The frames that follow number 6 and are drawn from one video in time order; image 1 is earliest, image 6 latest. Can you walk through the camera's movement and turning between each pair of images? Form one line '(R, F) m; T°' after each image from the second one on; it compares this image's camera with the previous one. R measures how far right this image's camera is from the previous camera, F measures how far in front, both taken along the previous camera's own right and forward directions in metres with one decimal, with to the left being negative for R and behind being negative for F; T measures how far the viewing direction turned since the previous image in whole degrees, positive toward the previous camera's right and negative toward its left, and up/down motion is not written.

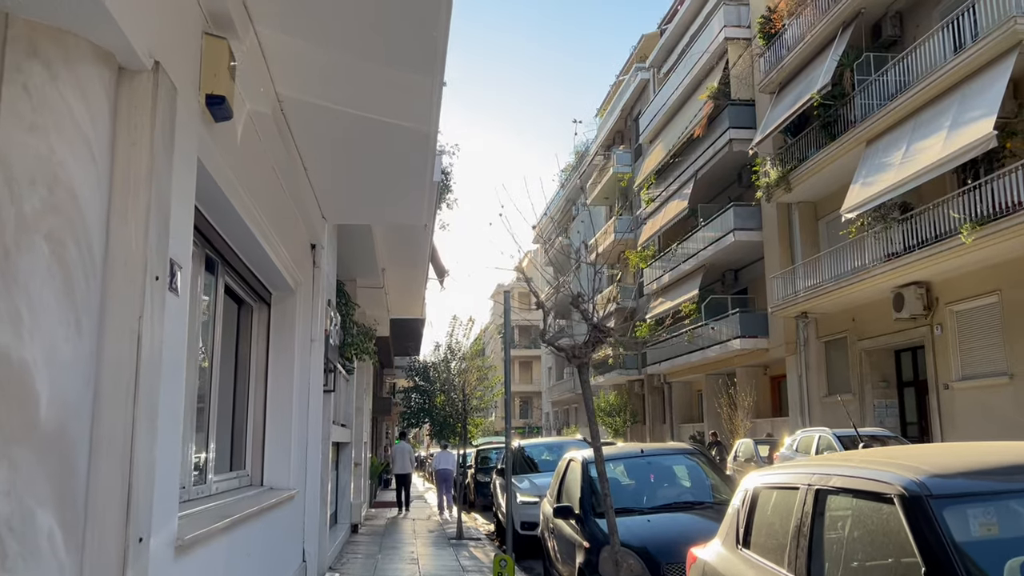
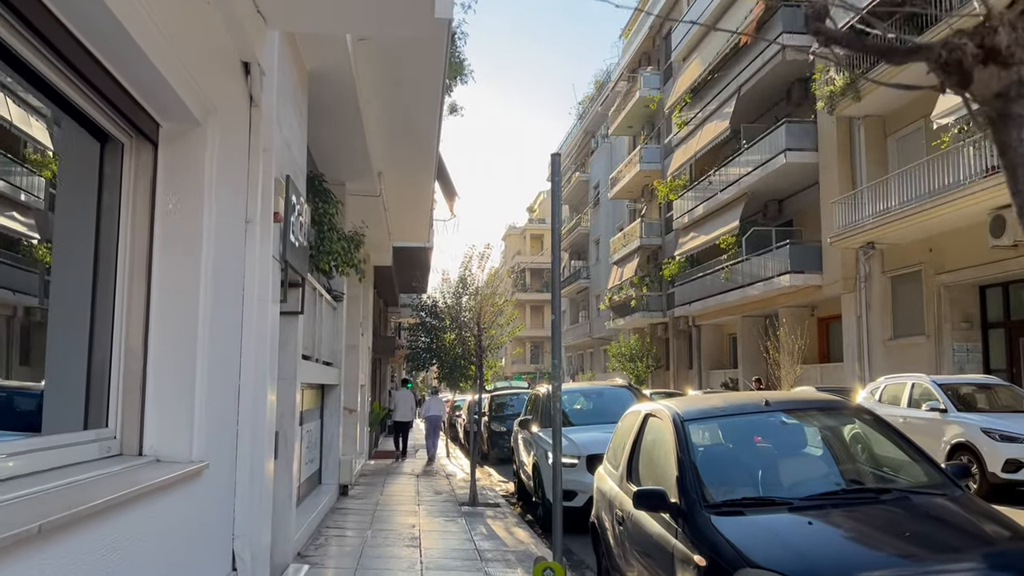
(-0.2, +2.6) m; -1°
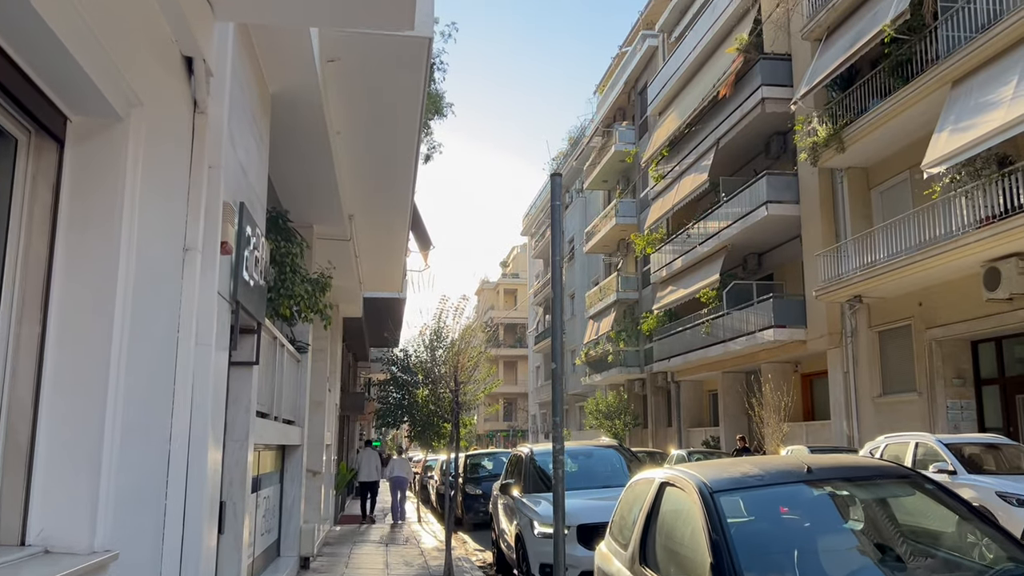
(-0.1, +0.8) m; +2°
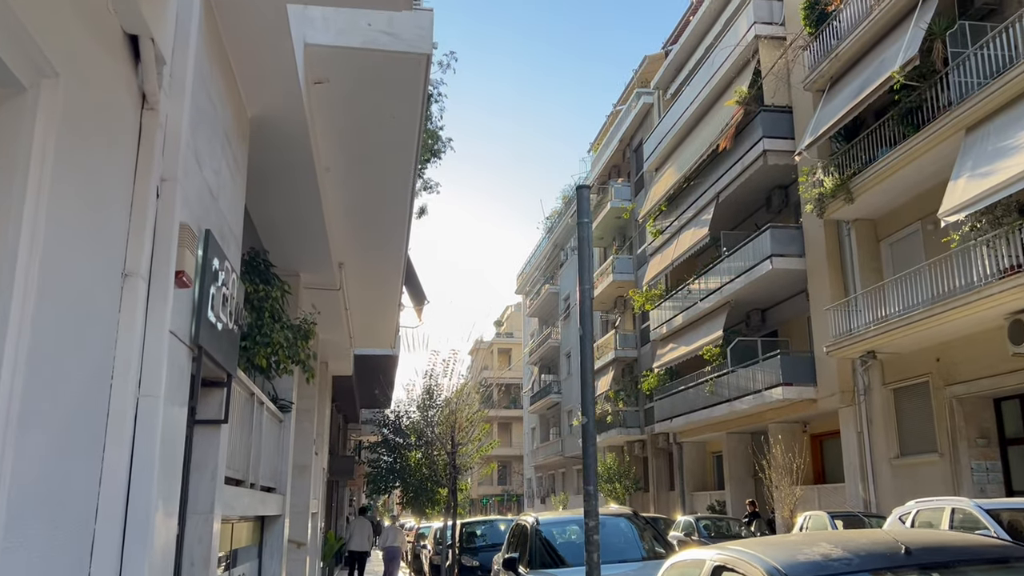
(-0.1, +0.7) m; +1°
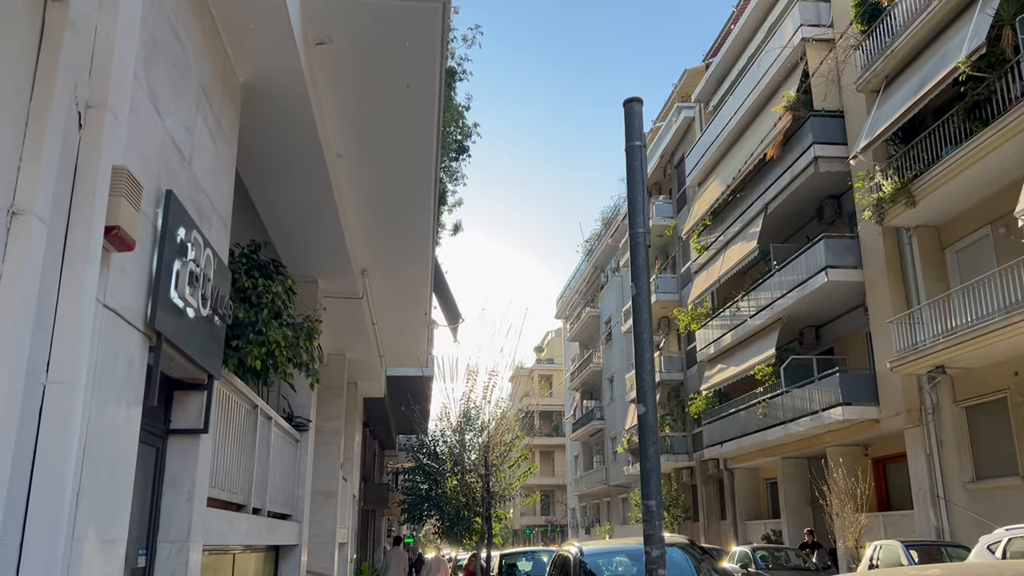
(0.0, +0.8) m; -3°
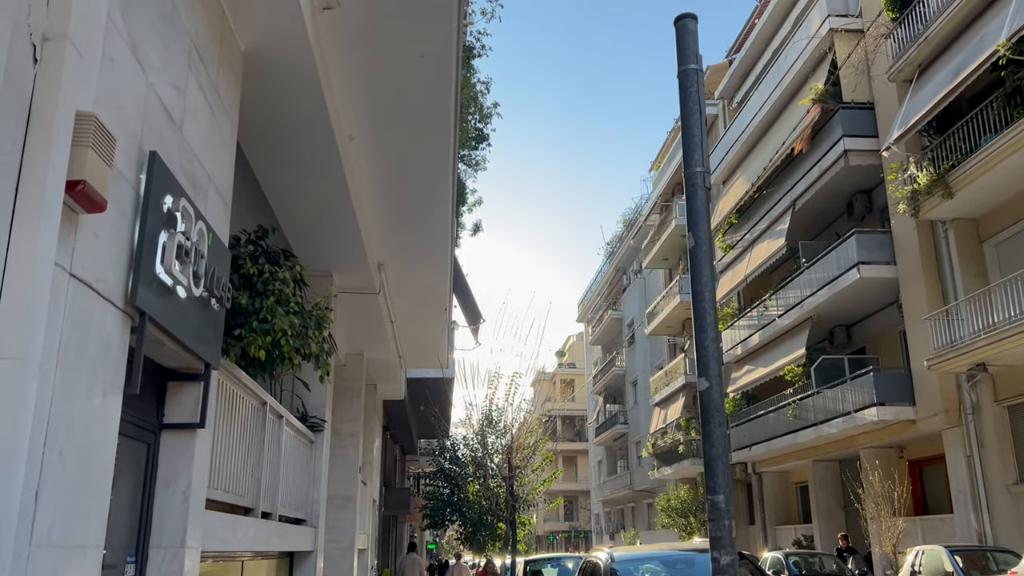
(0.0, +0.4) m; -1°
